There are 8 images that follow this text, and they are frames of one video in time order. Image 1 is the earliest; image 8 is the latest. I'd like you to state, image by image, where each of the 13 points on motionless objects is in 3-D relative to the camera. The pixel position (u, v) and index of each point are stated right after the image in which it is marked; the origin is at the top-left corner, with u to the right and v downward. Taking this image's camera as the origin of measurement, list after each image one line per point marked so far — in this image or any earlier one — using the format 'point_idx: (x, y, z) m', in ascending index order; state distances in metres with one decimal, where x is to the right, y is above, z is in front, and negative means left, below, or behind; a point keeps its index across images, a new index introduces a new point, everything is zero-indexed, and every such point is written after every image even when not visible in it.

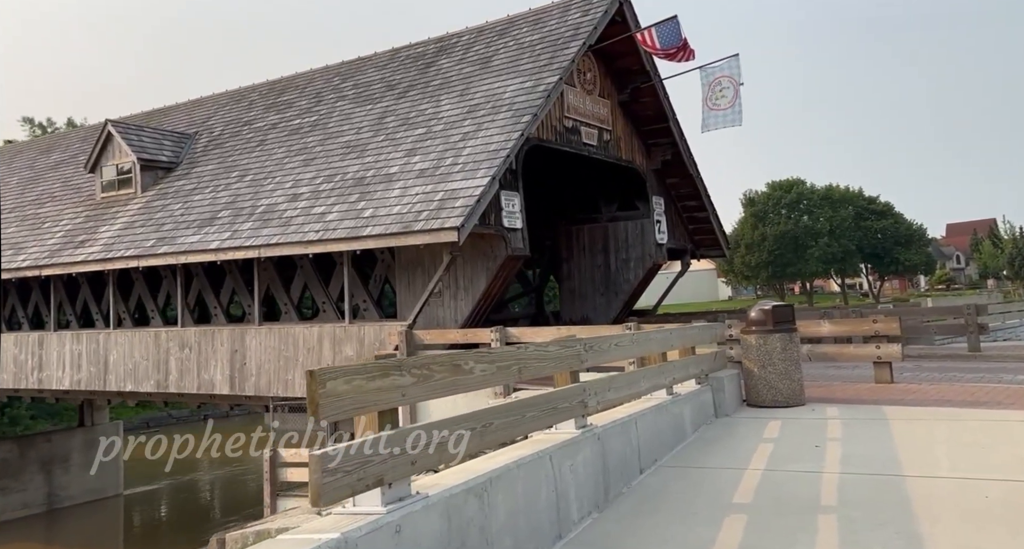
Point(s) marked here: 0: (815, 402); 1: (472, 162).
0: (+2.8, -1.2, +7.8) m
1: (-0.6, +1.4, +10.8) m
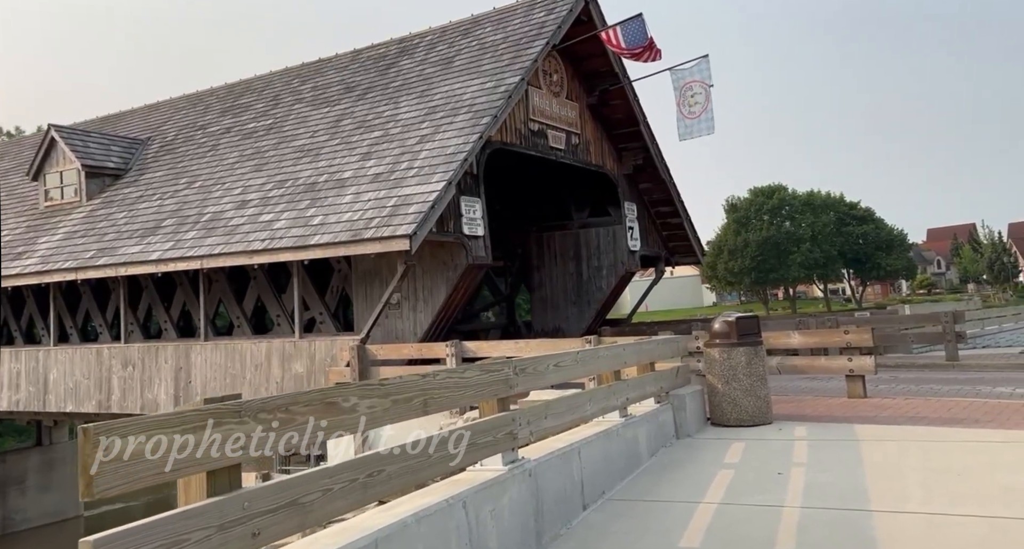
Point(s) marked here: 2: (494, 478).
0: (+2.3, -1.3, +7.3) m
1: (-1.1, +1.3, +10.3) m
2: (-0.1, -0.9, +3.8) m
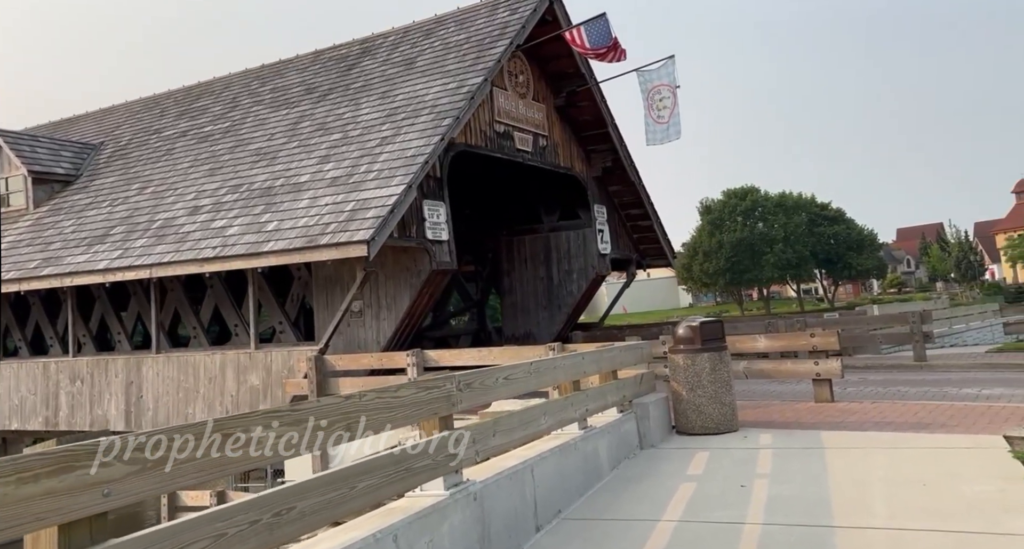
0: (+2.0, -1.3, +7.0) m
1: (-1.5, +1.2, +10.0) m
2: (-0.3, -1.0, +3.5) m
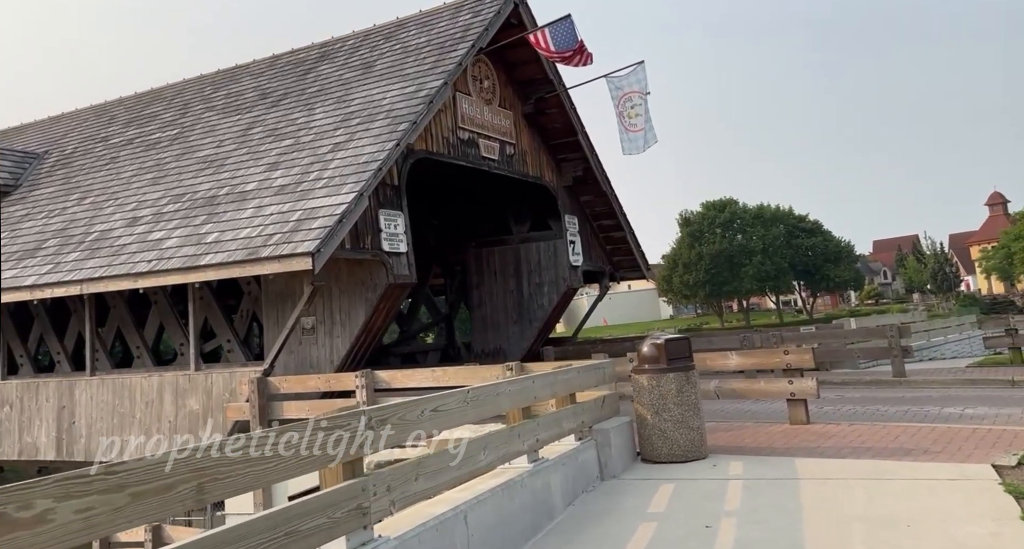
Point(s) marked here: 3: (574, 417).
0: (+1.6, -1.4, +6.5) m
1: (-2.0, +1.1, +9.4) m
2: (-0.6, -1.0, +2.9) m
3: (+0.4, -1.0, +5.7) m
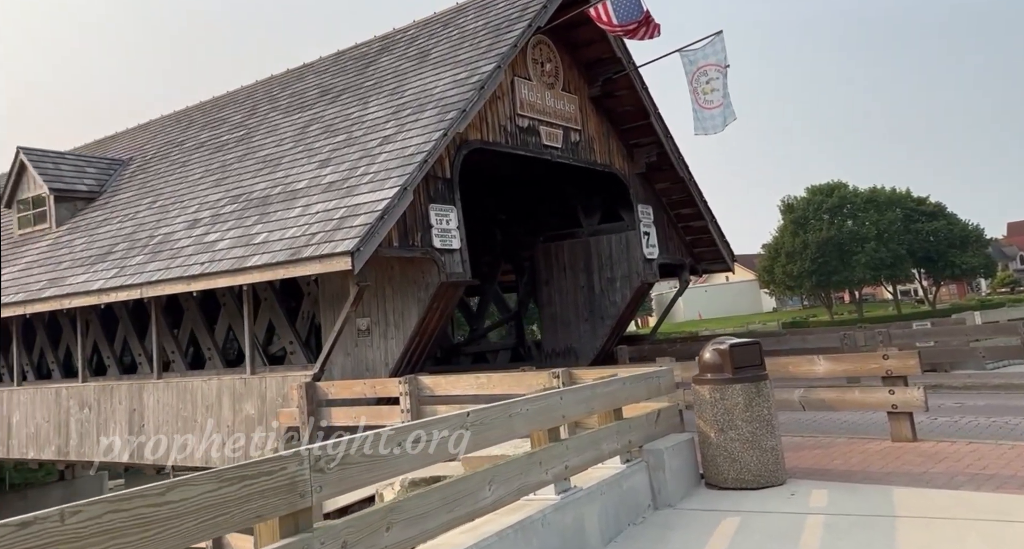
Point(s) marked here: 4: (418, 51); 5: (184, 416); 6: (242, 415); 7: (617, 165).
0: (+1.9, -1.3, +5.6) m
1: (-1.4, +1.1, +8.9) m
2: (-0.7, -1.0, +2.2) m
3: (+0.6, -0.9, +4.9) m
4: (-1.3, +3.1, +11.8) m
5: (-4.2, -1.8, +10.8) m
6: (-3.2, -1.7, +10.2) m
7: (+1.5, +1.5, +11.8) m
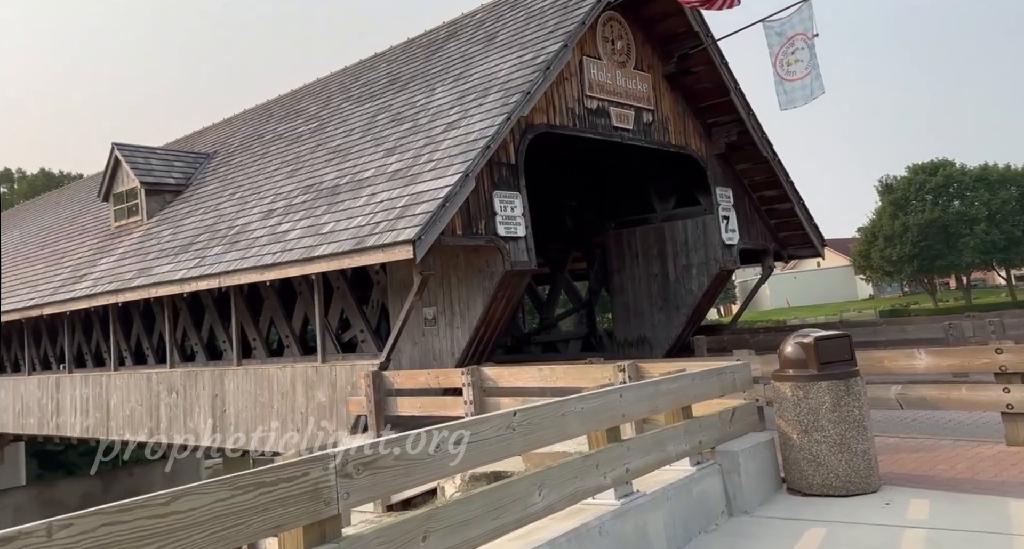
0: (+2.3, -1.2, +5.0) m
1: (-0.7, +1.2, +8.6) m
2: (-0.6, -1.0, +2.0) m
3: (+0.9, -0.9, +4.5) m
4: (-0.4, +3.3, +11.4) m
5: (-3.3, -1.7, +10.8) m
6: (-2.4, -1.5, +10.1) m
7: (+2.4, +1.7, +11.3) m
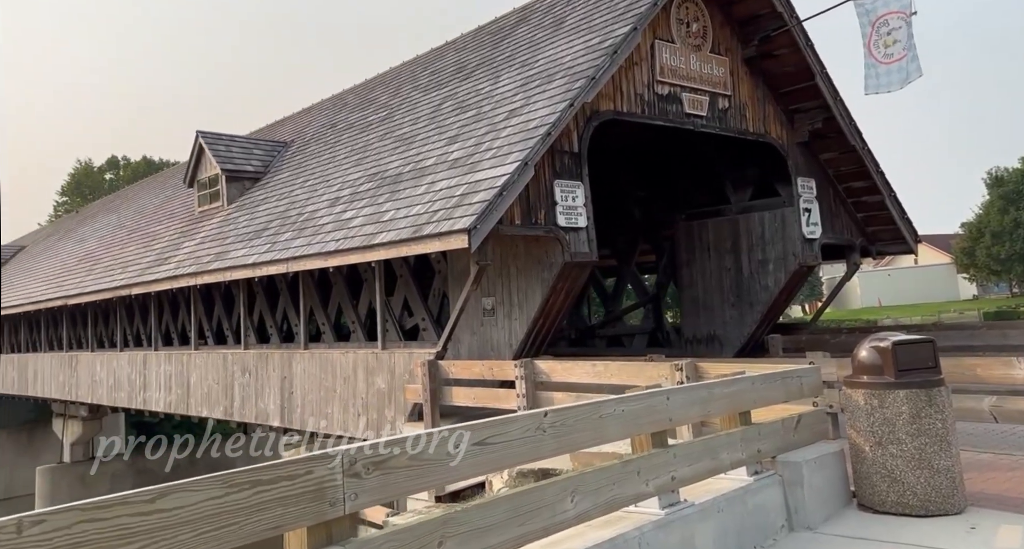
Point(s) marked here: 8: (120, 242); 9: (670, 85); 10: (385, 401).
0: (+2.5, -1.2, +4.6) m
1: (0.0, +1.3, +8.3) m
2: (-0.7, -1.0, +1.8) m
3: (+1.1, -0.8, +4.1) m
4: (+0.6, +3.4, +11.1) m
5: (-2.5, -1.5, +10.9) m
6: (-1.6, -1.4, +10.1) m
7: (+3.3, +1.8, +10.7) m
8: (-9.2, +0.8, +19.8) m
9: (+1.8, +2.2, +9.7) m
10: (-1.5, -1.5, +9.8) m
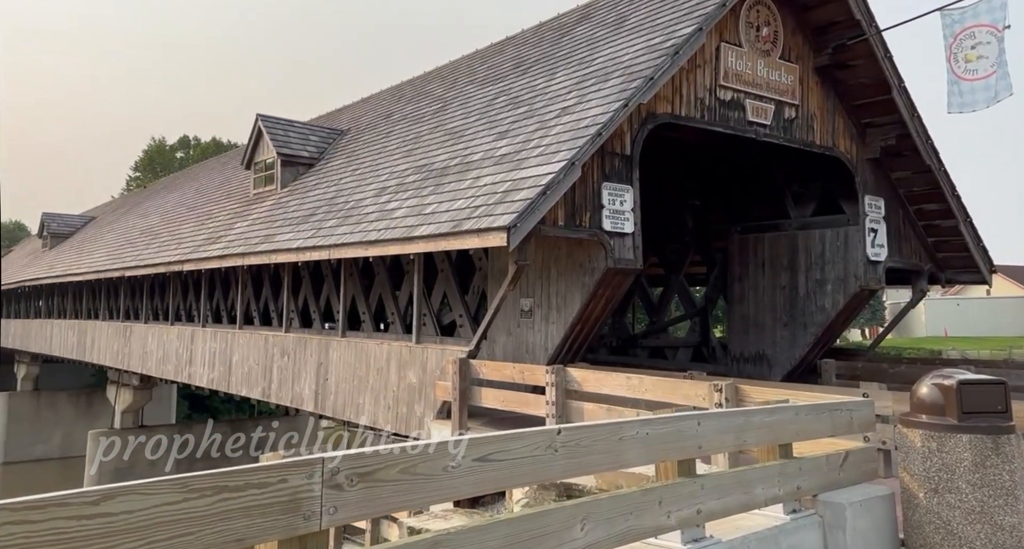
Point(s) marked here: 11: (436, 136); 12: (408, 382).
0: (+2.6, -1.4, +4.1) m
1: (+0.5, +1.3, +8.0) m
2: (-0.7, -0.9, +1.5) m
3: (+1.2, -0.9, +3.8) m
4: (+1.4, +3.3, +10.8) m
5: (-2.0, -1.3, +10.7) m
6: (-1.2, -1.3, +9.8) m
7: (+4.0, +1.5, +10.2) m
8: (-8.0, +1.4, +20.1) m
9: (+2.4, +2.0, +9.3) m
10: (-1.1, -1.4, +9.6) m
11: (-1.0, +1.9, +11.6) m
12: (-1.2, -1.3, +9.8) m
